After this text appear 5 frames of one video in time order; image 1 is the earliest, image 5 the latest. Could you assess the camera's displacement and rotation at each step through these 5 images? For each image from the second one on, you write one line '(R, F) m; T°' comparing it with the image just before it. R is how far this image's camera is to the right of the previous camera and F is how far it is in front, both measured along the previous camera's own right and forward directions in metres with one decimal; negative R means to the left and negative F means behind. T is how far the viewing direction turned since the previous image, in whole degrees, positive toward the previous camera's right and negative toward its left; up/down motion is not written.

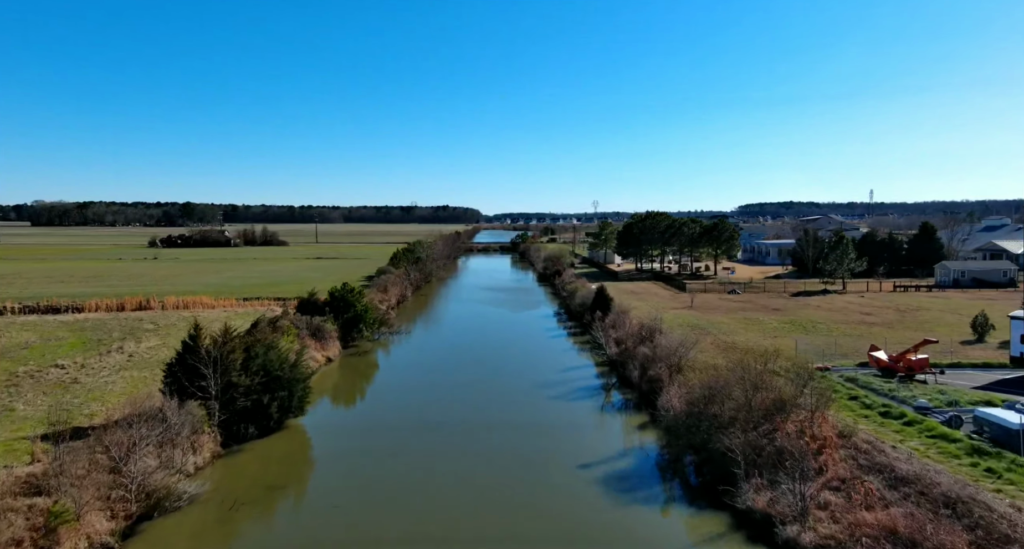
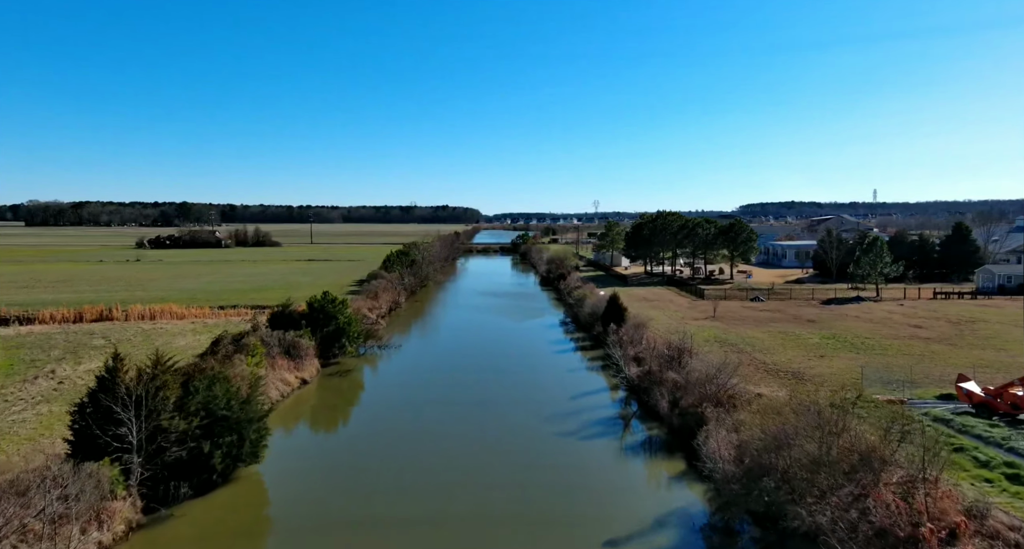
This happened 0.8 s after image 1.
(-0.1, +3.3) m; 0°
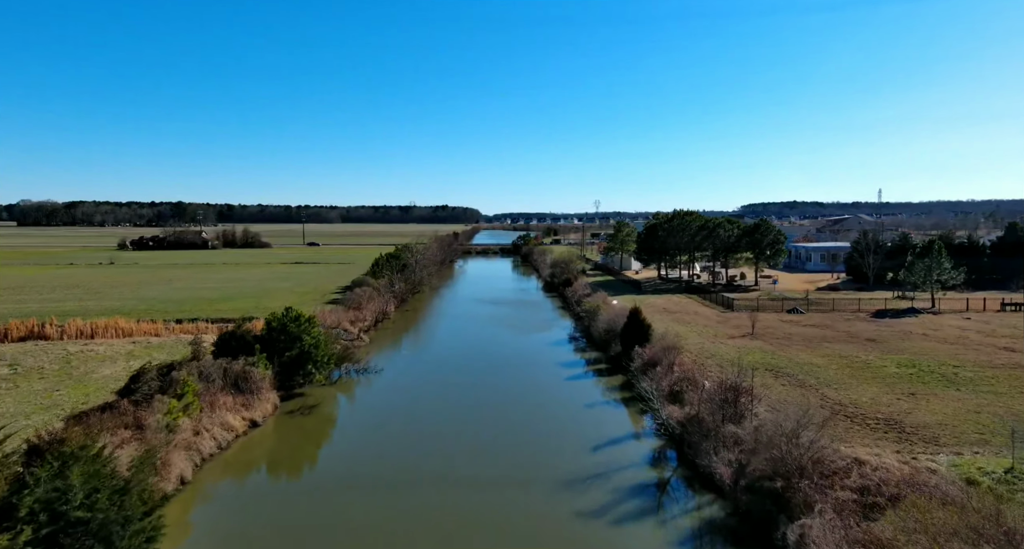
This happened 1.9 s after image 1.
(-0.1, +4.5) m; 0°
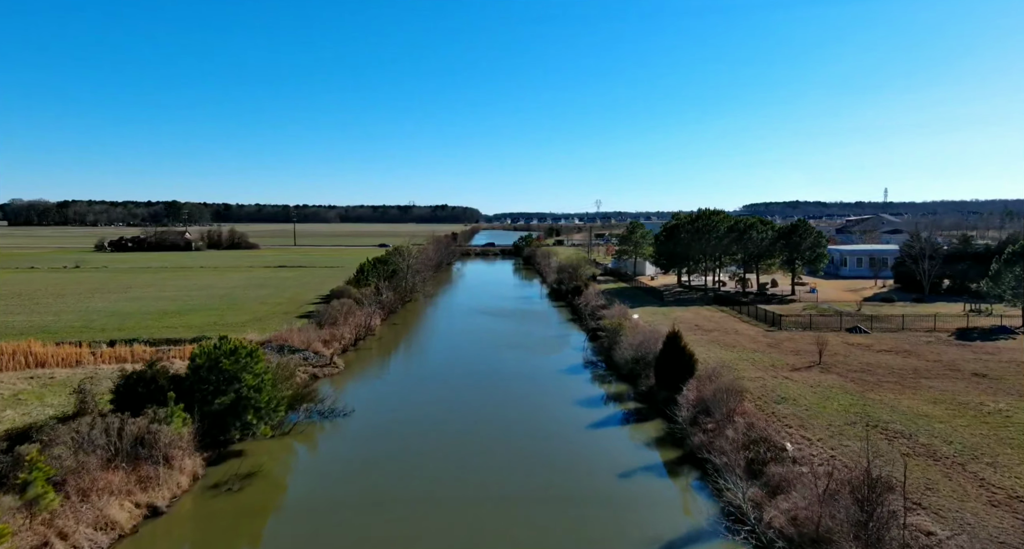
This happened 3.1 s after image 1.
(-0.2, +5.2) m; 0°
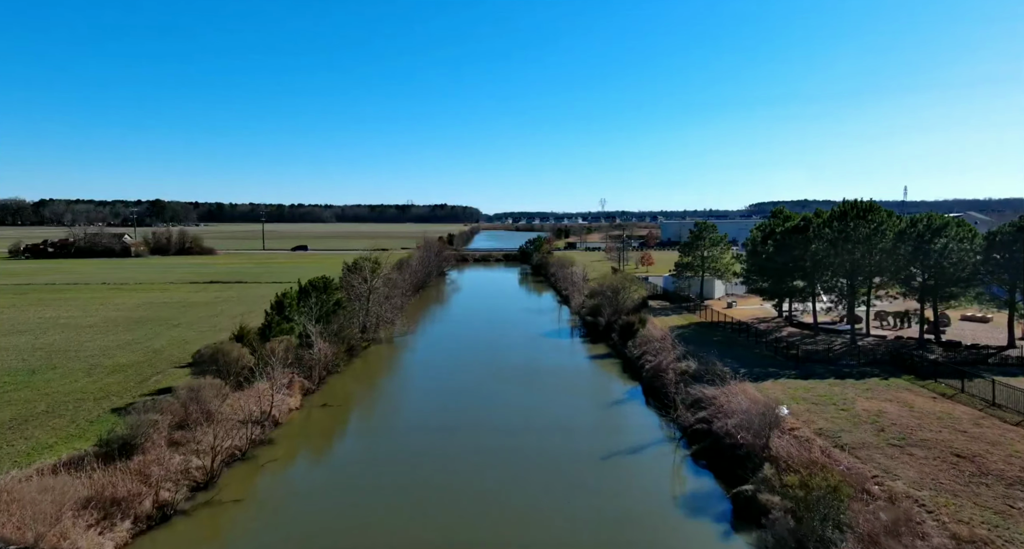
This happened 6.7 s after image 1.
(-0.7, +15.6) m; 0°
